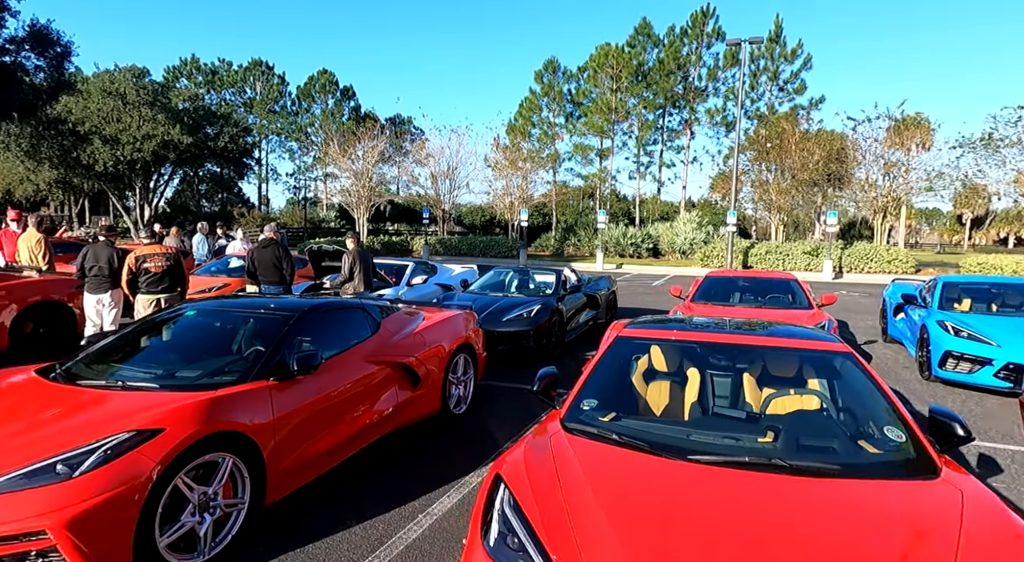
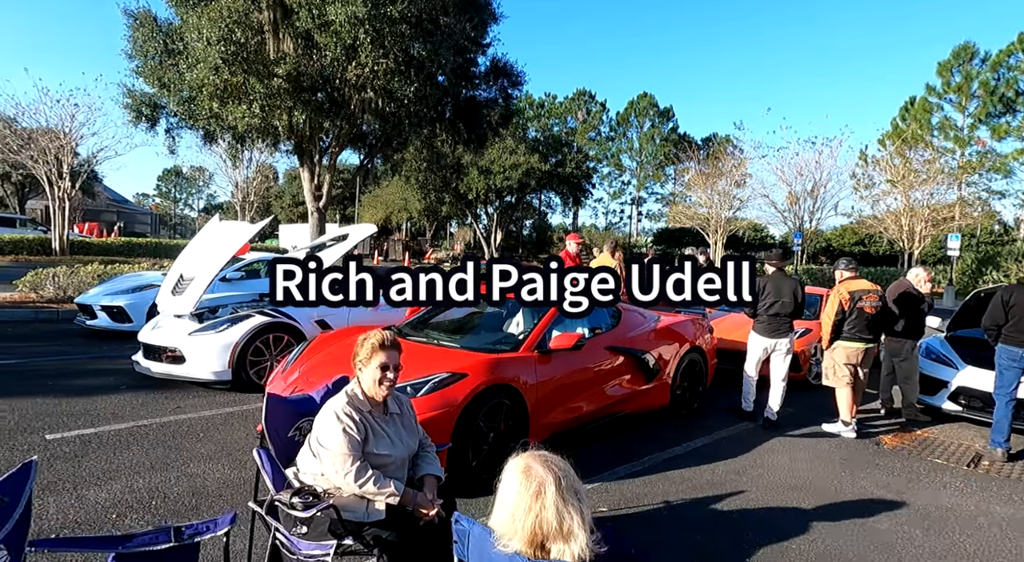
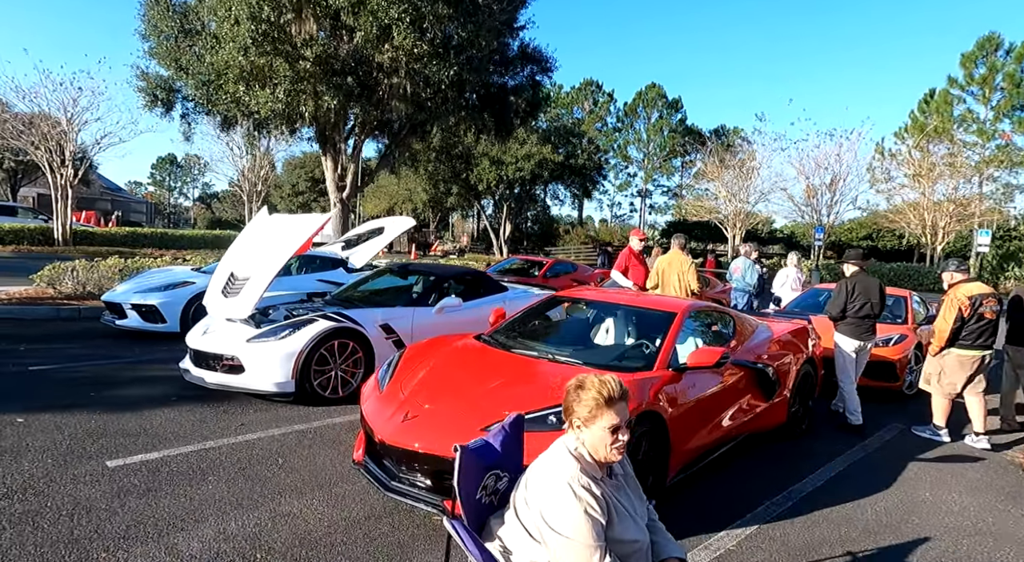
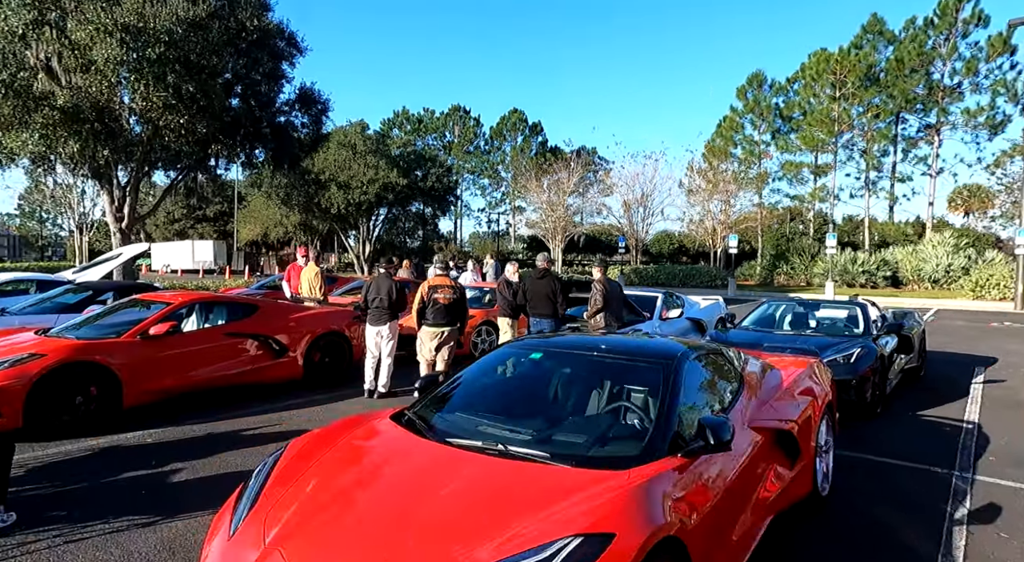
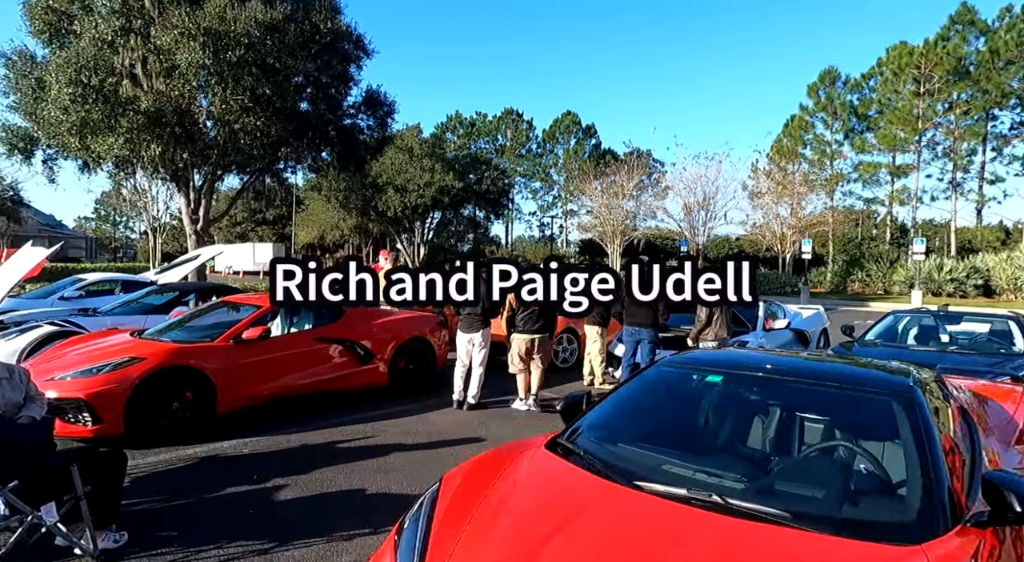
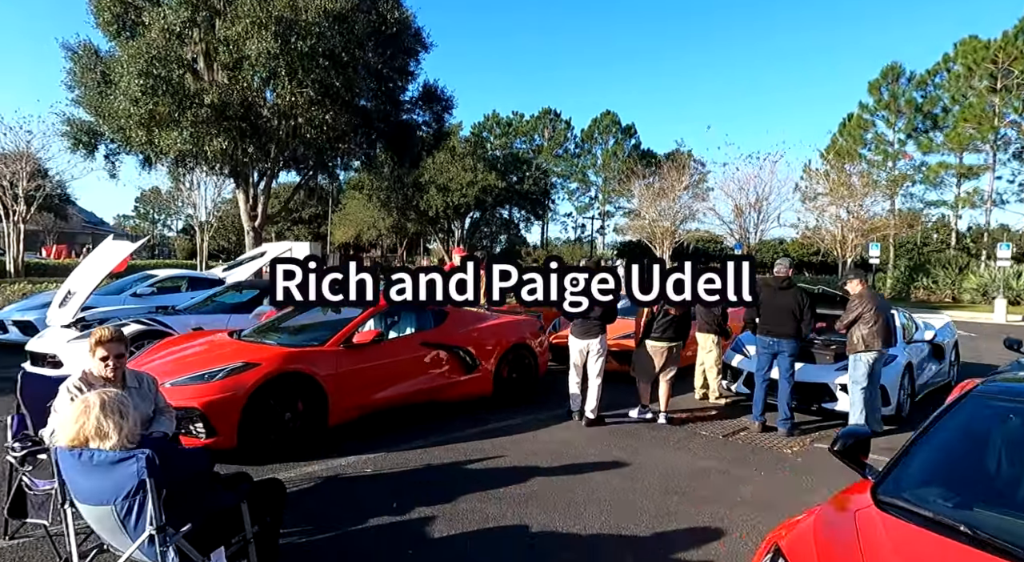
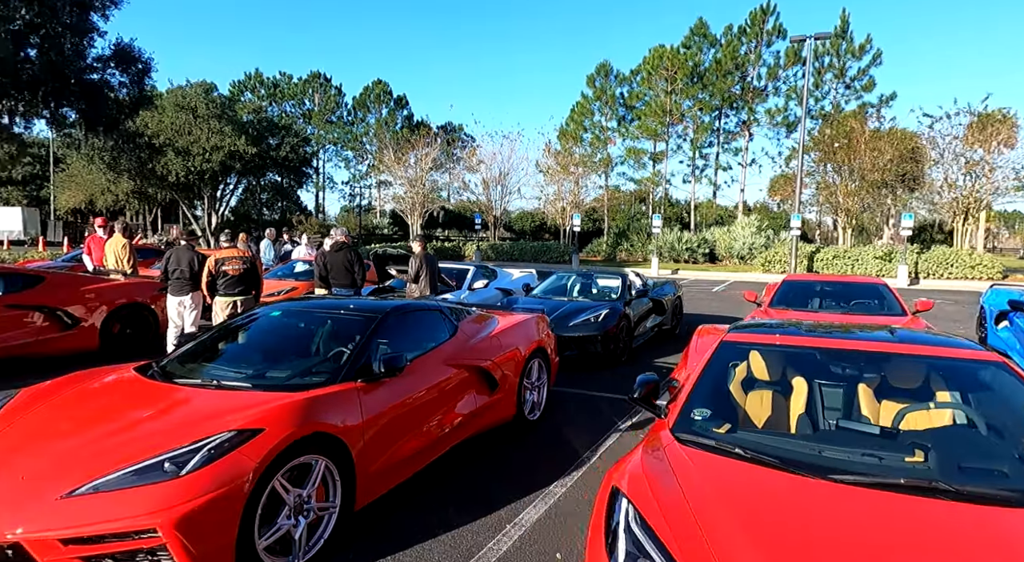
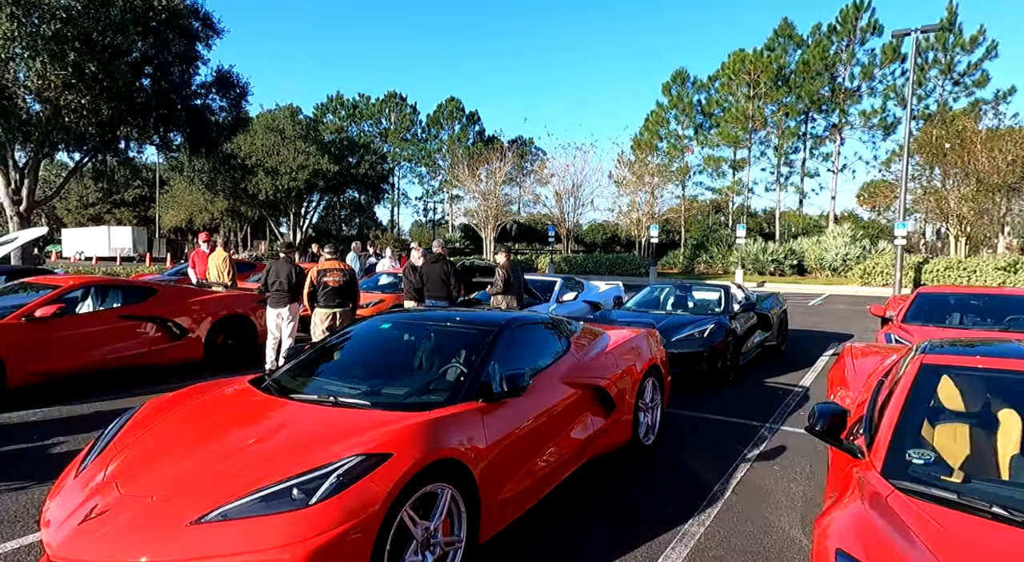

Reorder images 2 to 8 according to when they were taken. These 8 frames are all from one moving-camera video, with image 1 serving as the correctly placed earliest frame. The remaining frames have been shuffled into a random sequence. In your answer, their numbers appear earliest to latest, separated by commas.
7, 8, 4, 5, 6, 2, 3
